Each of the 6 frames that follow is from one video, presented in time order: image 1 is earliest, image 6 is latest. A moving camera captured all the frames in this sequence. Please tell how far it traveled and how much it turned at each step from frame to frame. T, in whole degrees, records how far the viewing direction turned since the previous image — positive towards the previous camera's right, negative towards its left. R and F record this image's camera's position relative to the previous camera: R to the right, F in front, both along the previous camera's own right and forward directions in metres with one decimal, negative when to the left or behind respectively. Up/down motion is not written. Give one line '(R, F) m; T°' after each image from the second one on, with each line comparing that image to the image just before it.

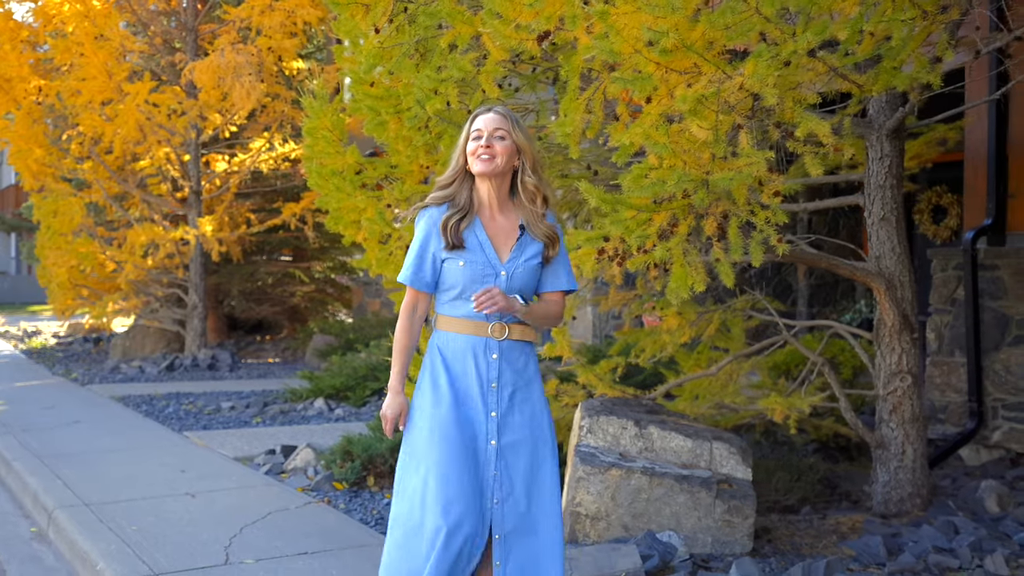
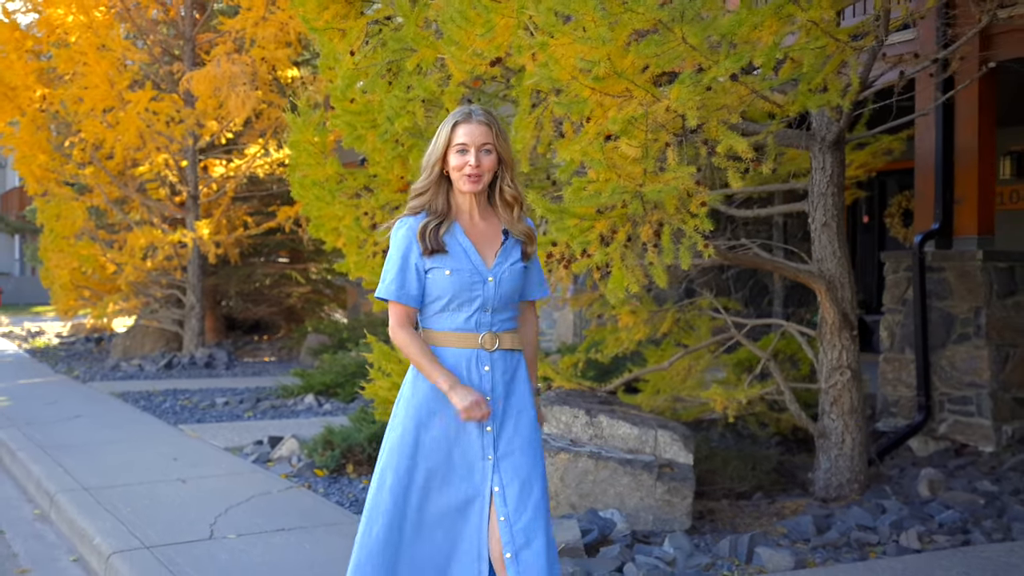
(+0.2, -0.4) m; 0°
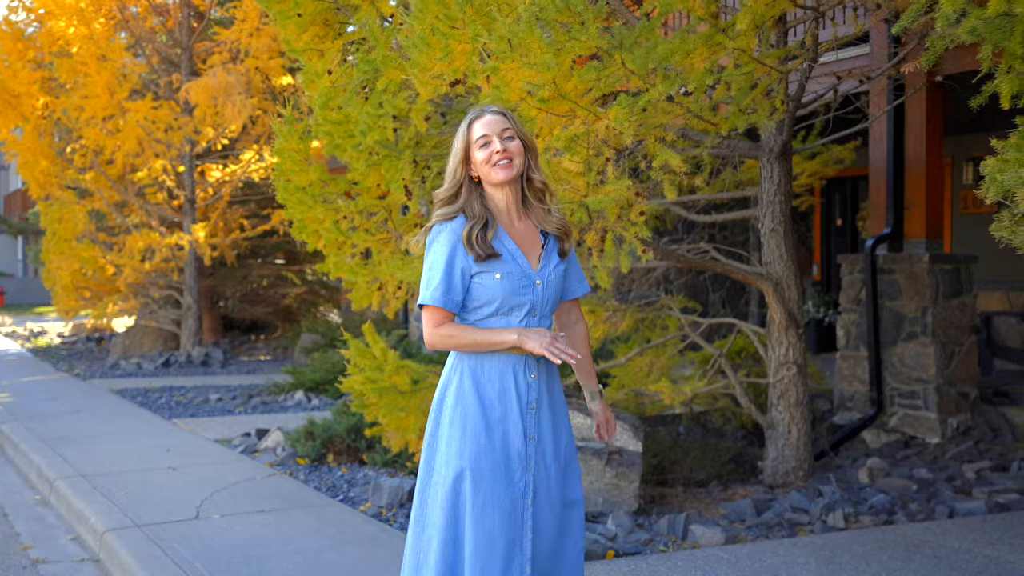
(+0.2, -0.4) m; 0°
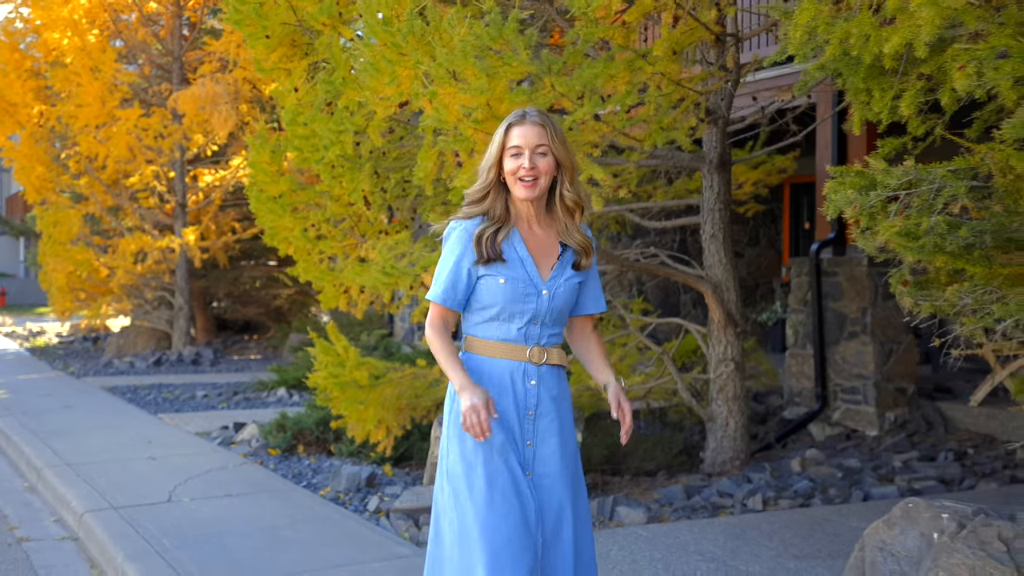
(+0.3, -0.4) m; 0°
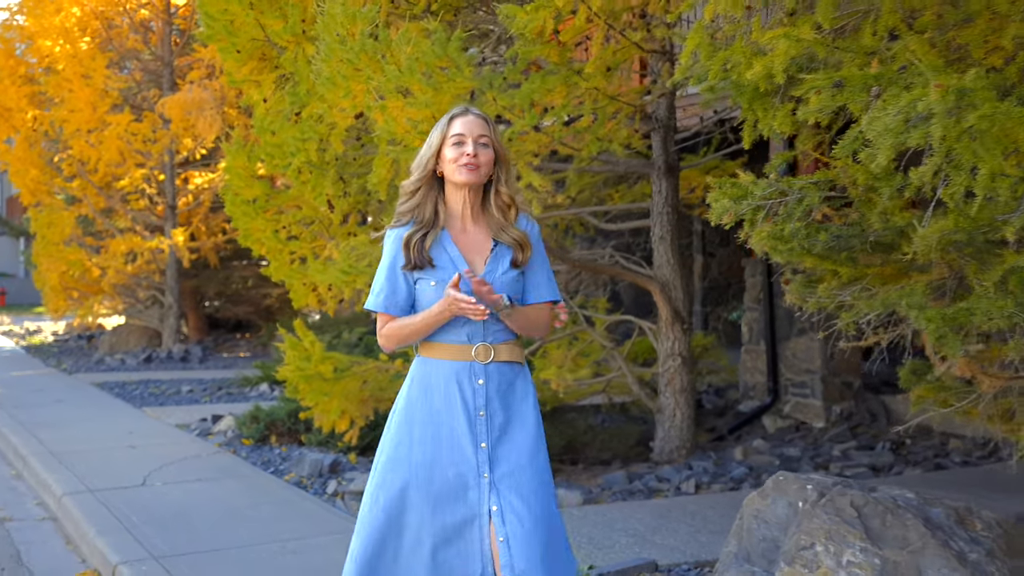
(+0.2, -0.4) m; 0°
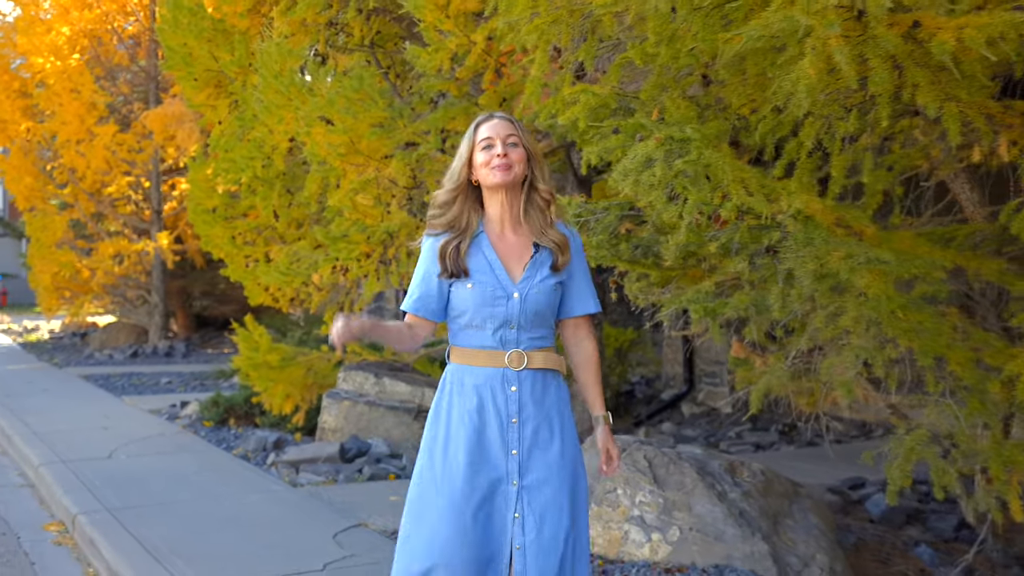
(+0.5, -0.9) m; 0°
